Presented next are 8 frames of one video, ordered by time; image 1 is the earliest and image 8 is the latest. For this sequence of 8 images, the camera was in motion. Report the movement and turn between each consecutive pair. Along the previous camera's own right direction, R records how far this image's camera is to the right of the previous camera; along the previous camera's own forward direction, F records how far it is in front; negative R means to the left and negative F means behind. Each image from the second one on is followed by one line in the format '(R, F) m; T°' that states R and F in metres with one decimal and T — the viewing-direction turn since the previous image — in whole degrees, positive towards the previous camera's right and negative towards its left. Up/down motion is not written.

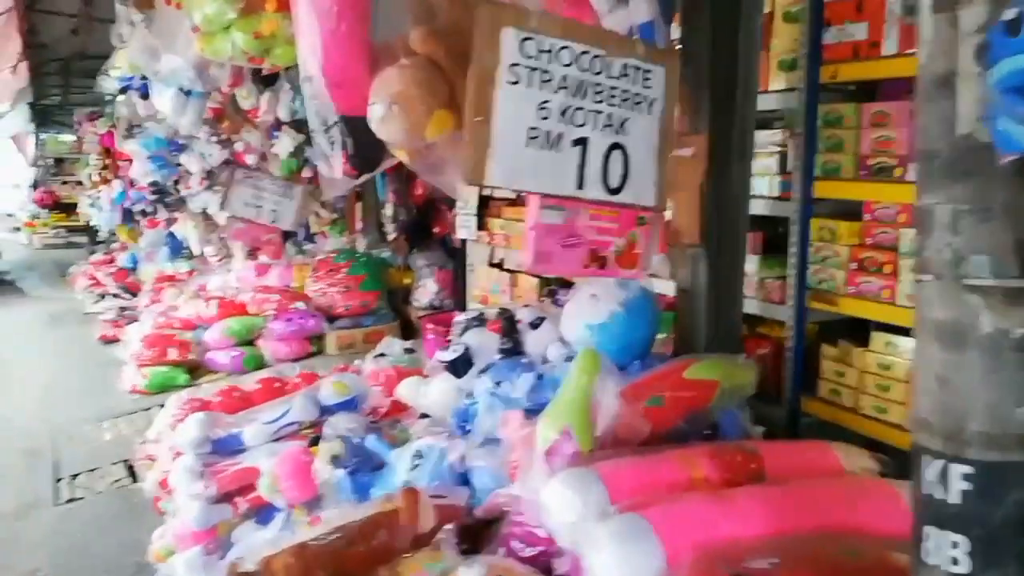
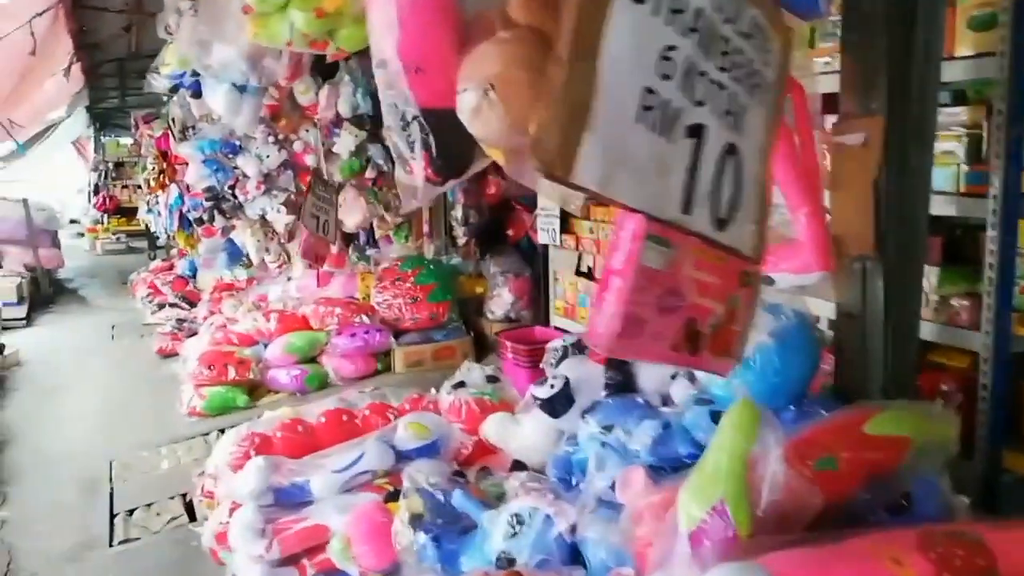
(-0.1, +0.3) m; -4°
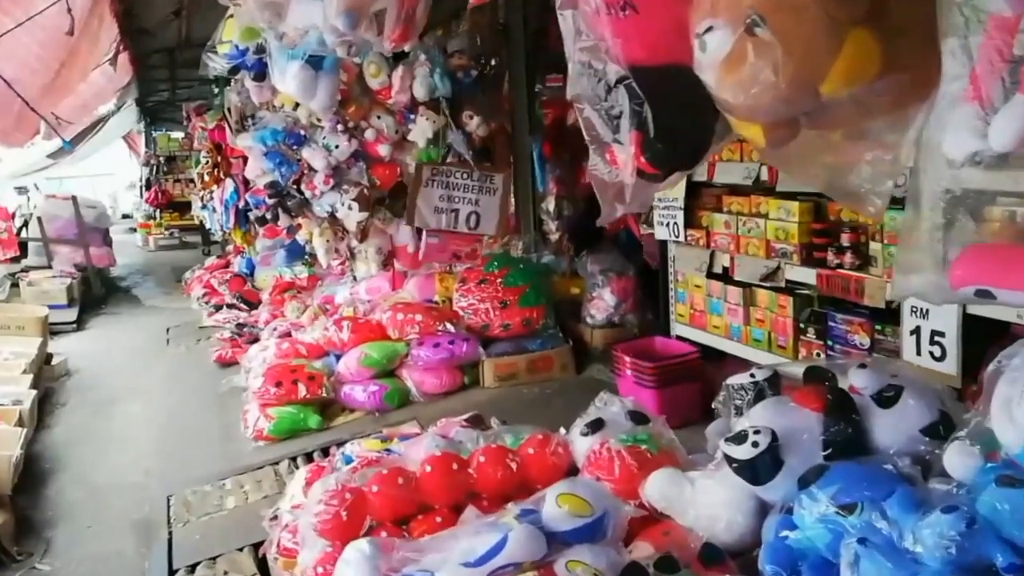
(-0.2, +0.5) m; -3°
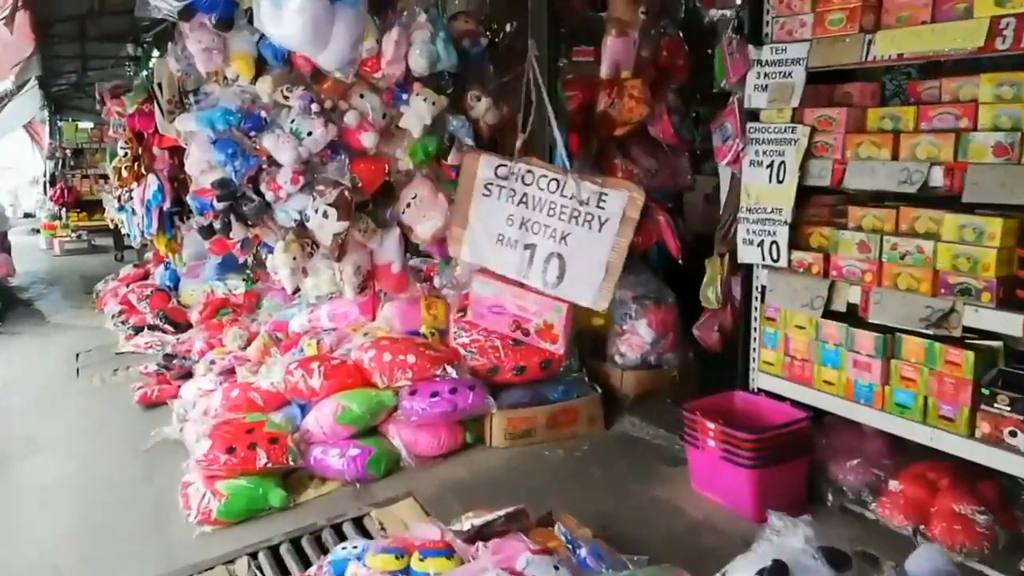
(-0.3, +0.7) m; +5°
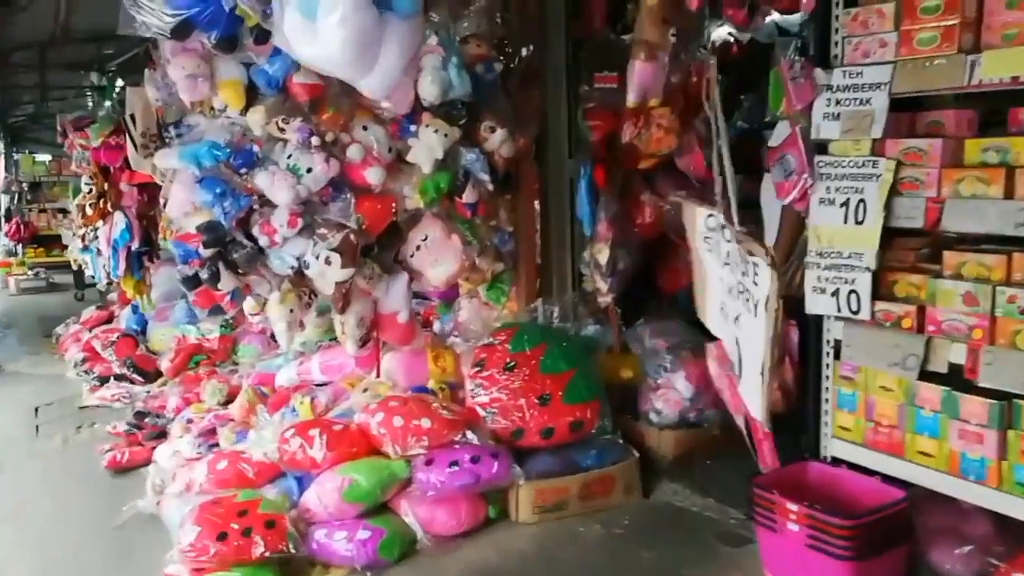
(-0.2, +0.3) m; +2°
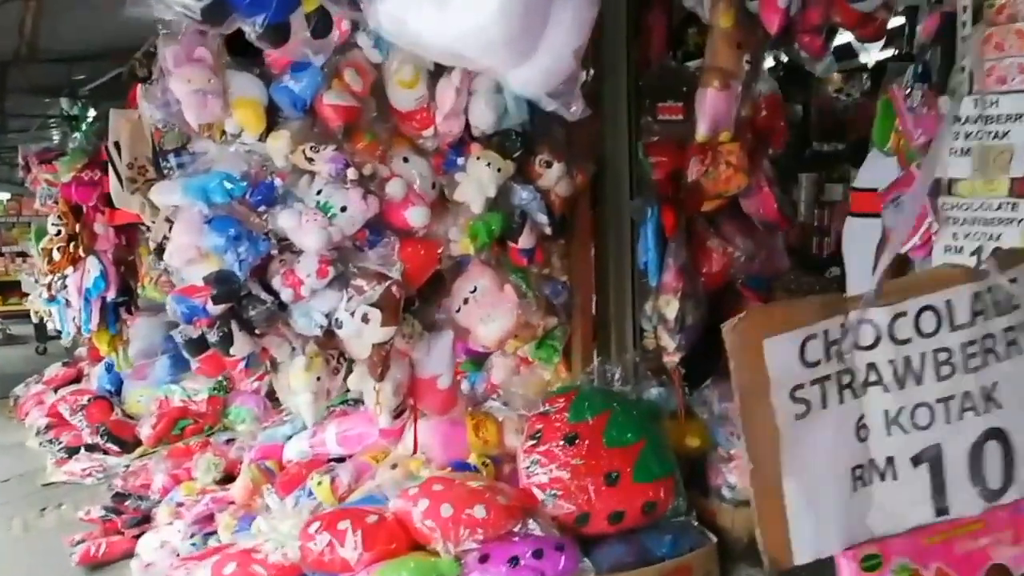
(-0.2, +0.4) m; +2°
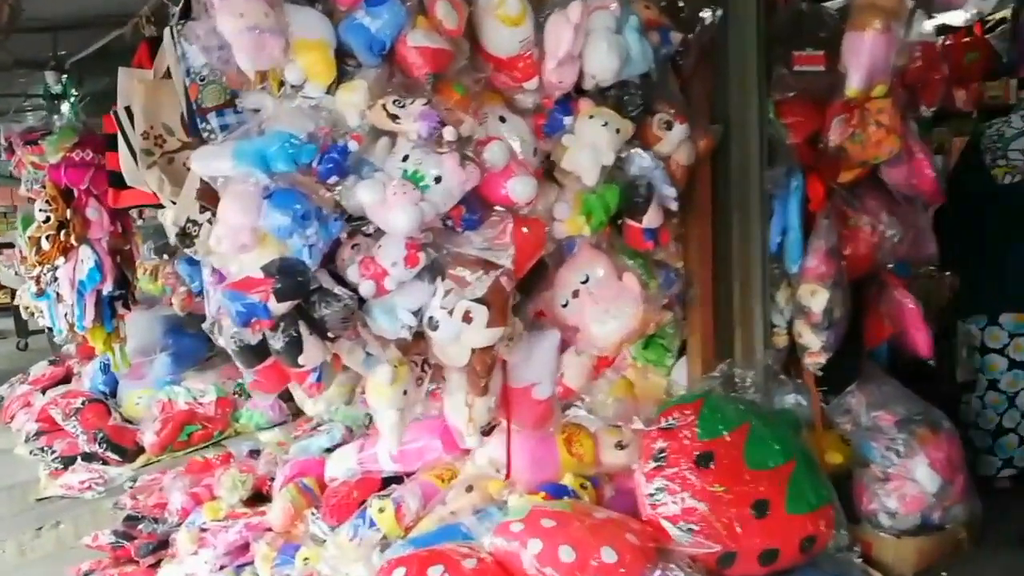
(-0.3, +0.4) m; +1°
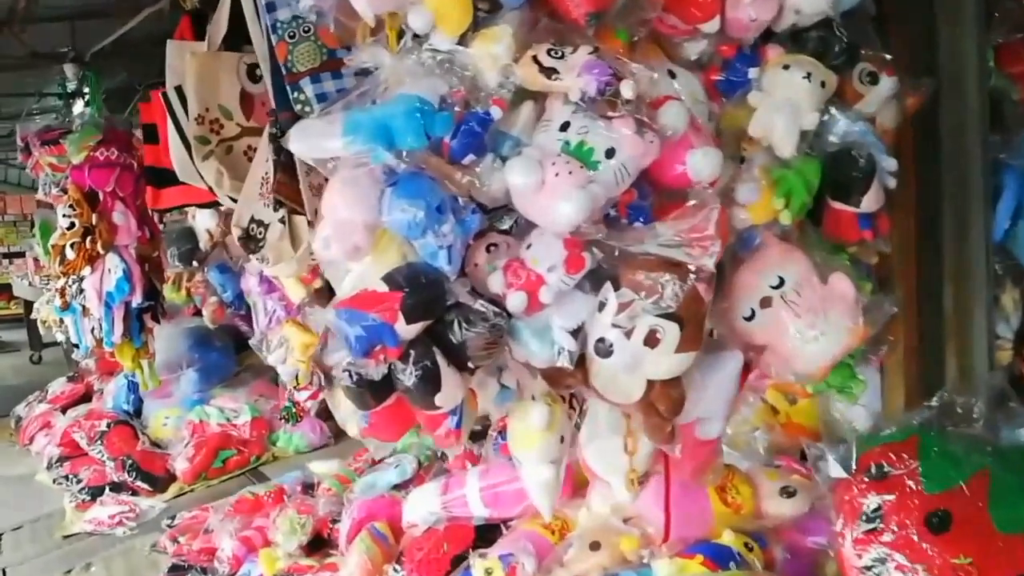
(-0.2, +0.4) m; -1°
